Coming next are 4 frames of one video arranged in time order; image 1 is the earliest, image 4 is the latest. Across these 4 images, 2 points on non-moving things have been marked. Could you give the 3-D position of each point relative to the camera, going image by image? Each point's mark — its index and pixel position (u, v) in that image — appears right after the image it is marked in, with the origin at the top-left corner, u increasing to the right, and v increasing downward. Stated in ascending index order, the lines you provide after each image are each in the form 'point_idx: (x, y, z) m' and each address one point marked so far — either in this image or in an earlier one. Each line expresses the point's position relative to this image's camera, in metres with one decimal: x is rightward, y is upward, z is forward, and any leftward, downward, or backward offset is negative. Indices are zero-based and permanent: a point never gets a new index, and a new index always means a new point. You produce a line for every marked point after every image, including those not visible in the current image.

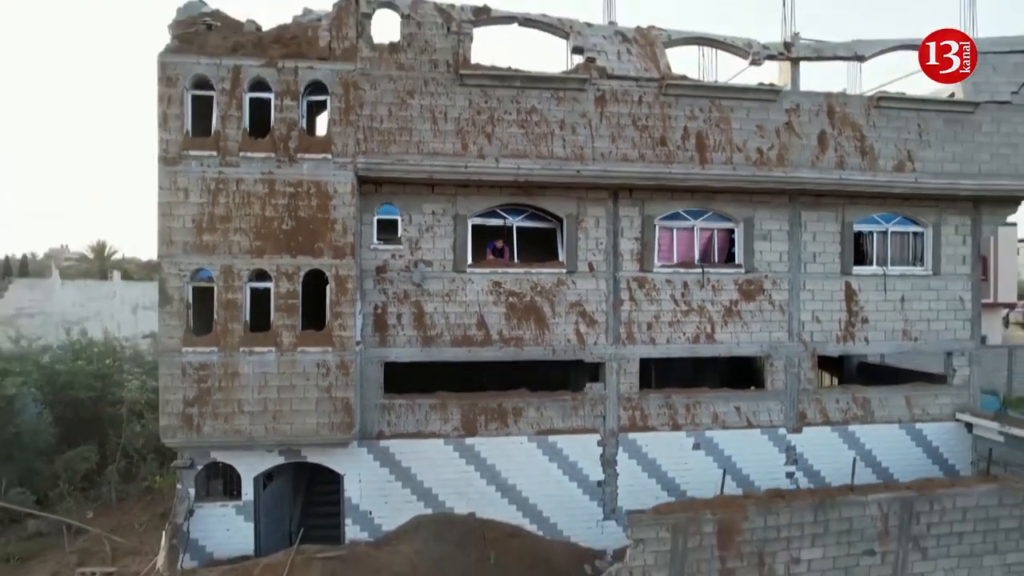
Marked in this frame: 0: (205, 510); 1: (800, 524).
0: (-4.1, -3.0, +9.1) m
1: (+3.3, -2.7, +7.8) m
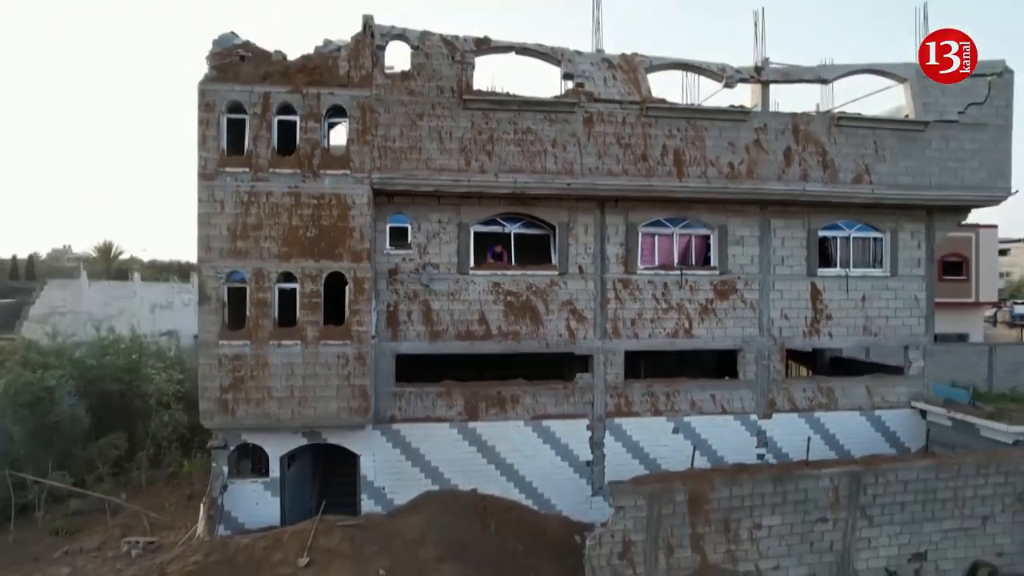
0: (-4.1, -3.0, +10.3) m
1: (+3.3, -2.7, +9.0) m
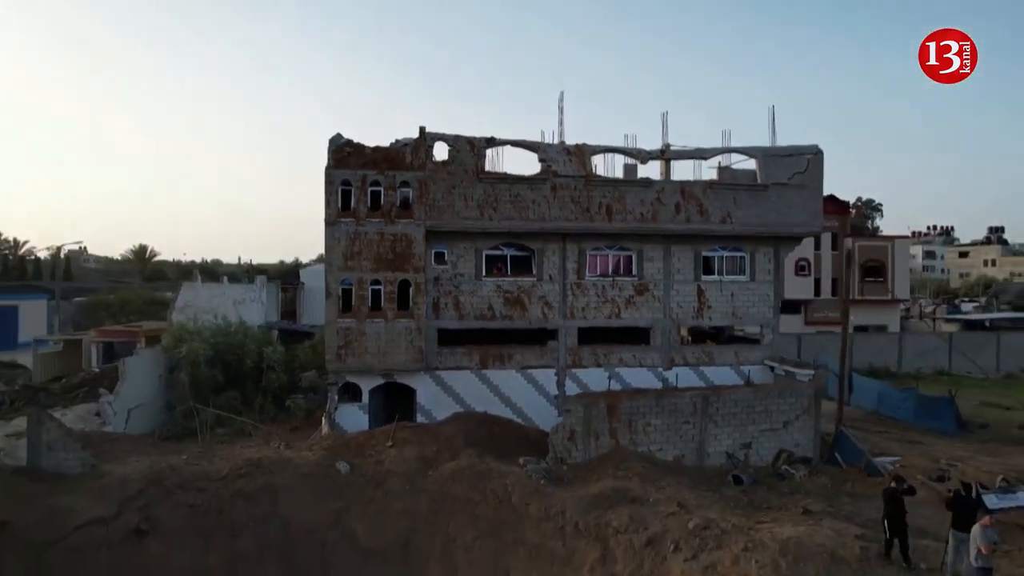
0: (-4.2, -3.0, +17.2) m
1: (+3.2, -2.7, +15.9) m
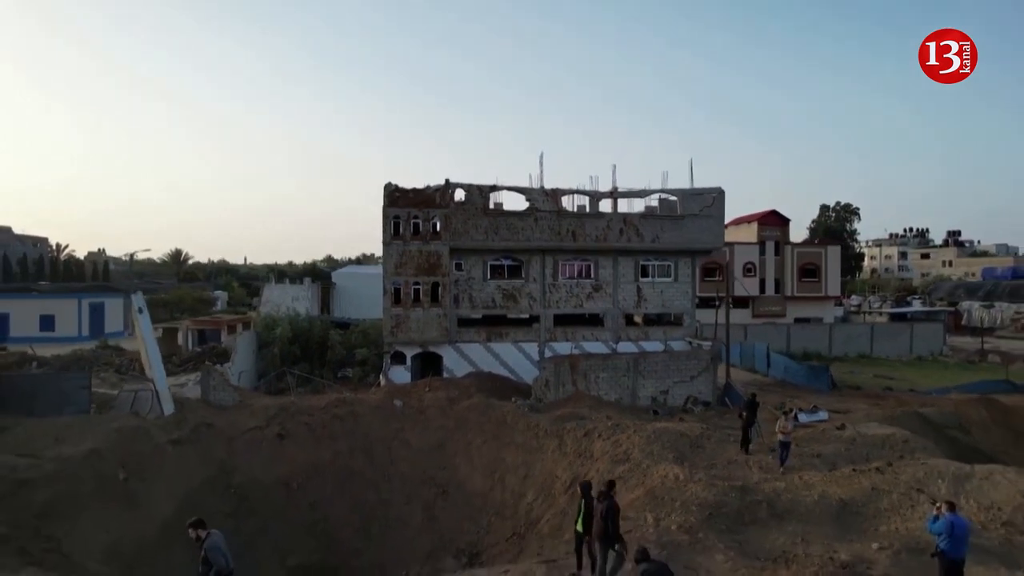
0: (-4.4, -2.9, +25.3) m
1: (+3.0, -2.7, +24.0) m
